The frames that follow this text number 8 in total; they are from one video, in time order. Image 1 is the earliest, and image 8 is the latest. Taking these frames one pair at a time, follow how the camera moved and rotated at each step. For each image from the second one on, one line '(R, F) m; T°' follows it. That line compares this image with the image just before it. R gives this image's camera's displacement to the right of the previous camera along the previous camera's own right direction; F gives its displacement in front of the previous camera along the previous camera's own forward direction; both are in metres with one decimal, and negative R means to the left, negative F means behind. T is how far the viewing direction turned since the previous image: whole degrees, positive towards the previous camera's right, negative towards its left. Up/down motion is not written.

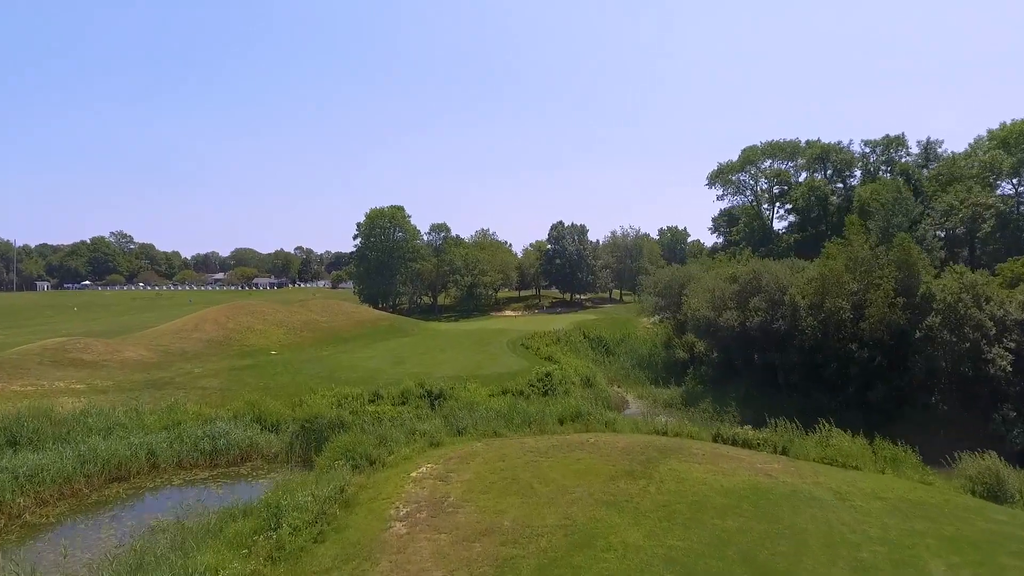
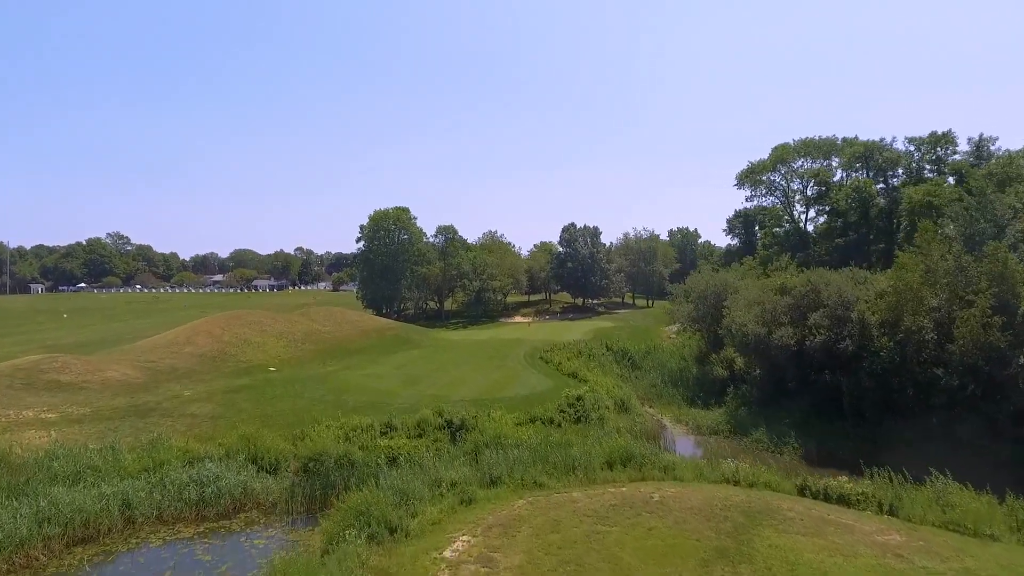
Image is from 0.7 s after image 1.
(-1.0, +2.7) m; 0°
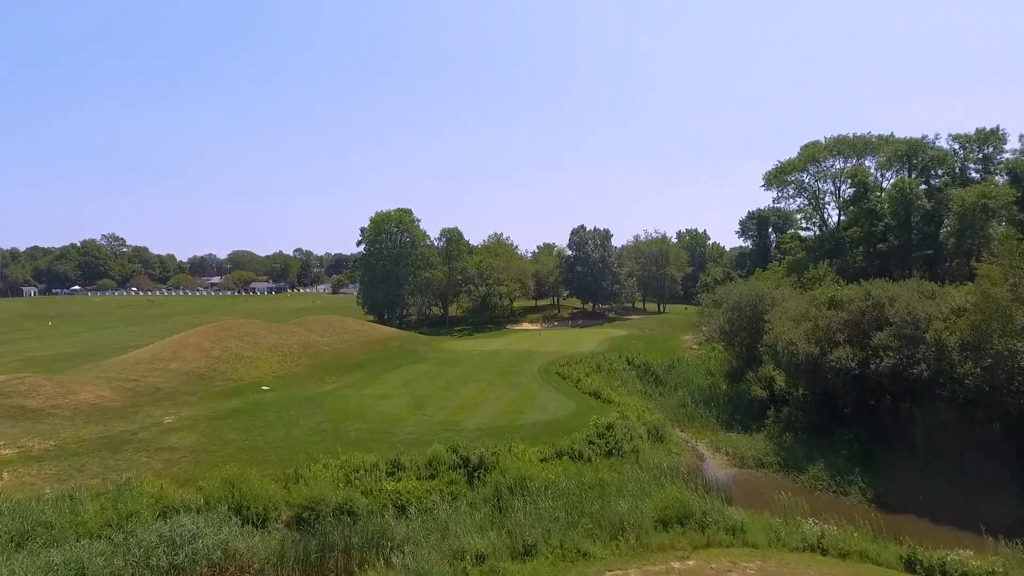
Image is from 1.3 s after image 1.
(-0.7, +2.6) m; 0°
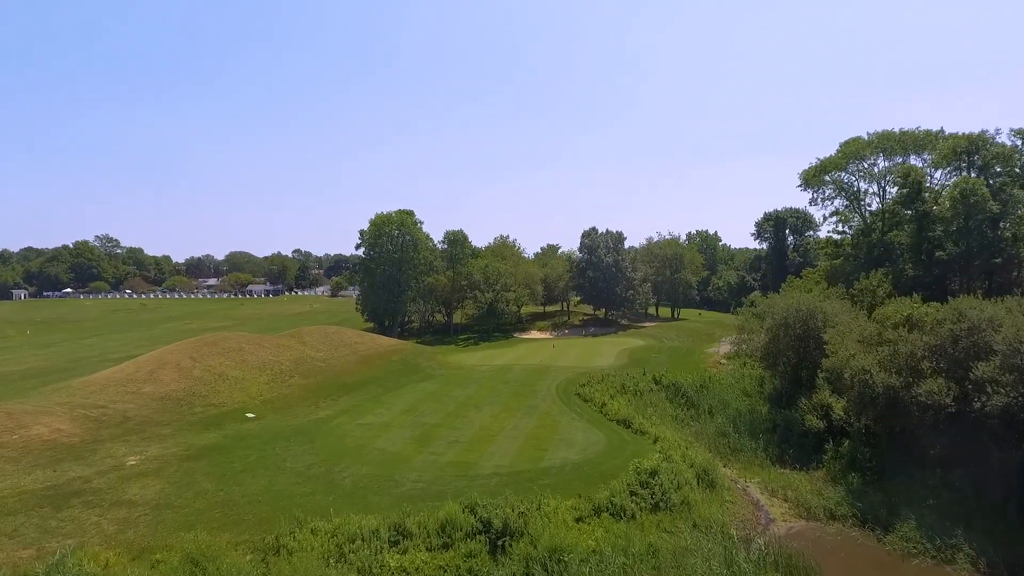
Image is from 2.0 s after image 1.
(-0.7, +3.2) m; 0°
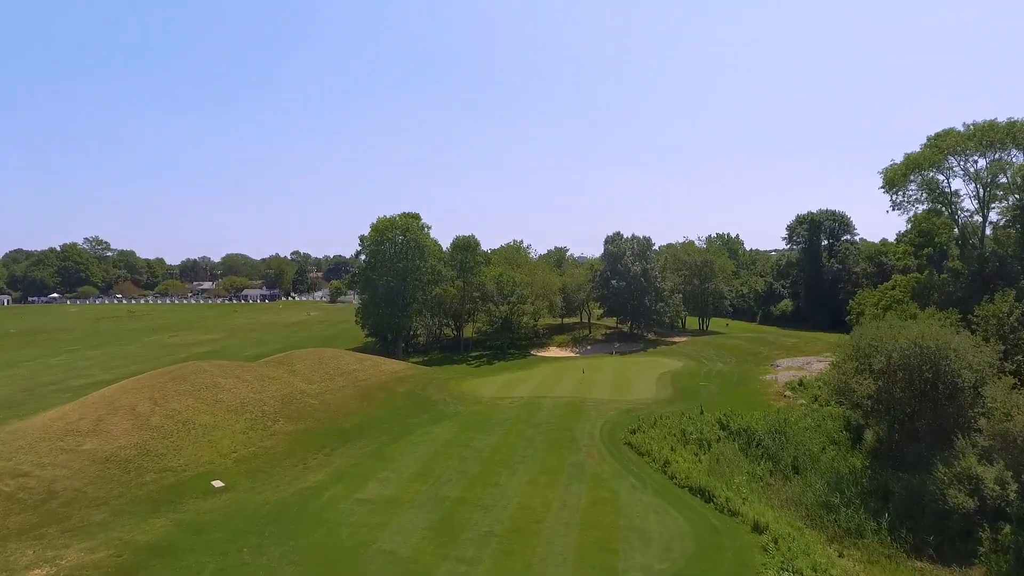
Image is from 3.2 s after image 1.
(-1.3, +5.4) m; 0°
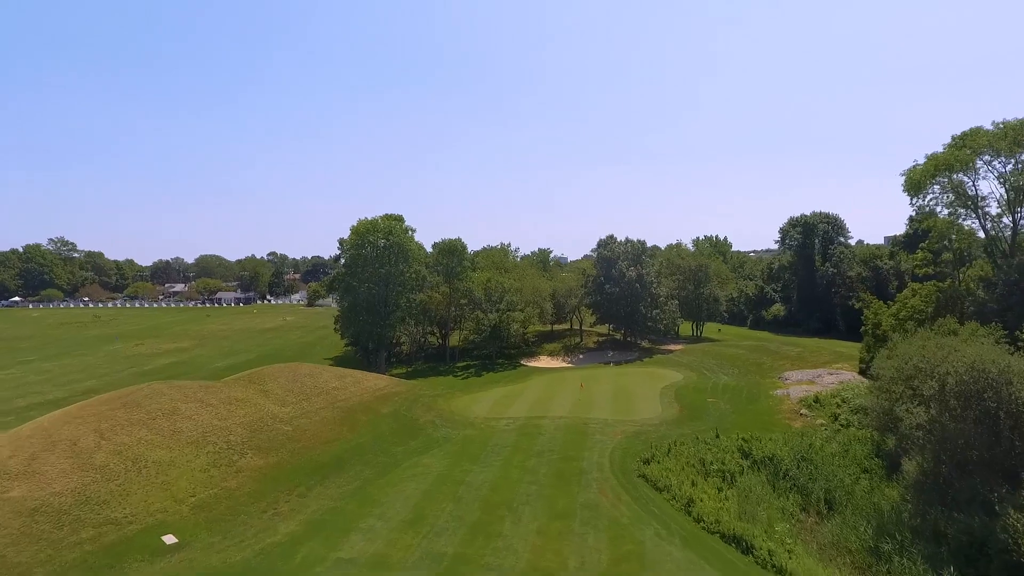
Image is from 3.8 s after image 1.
(-0.7, +2.6) m; +2°
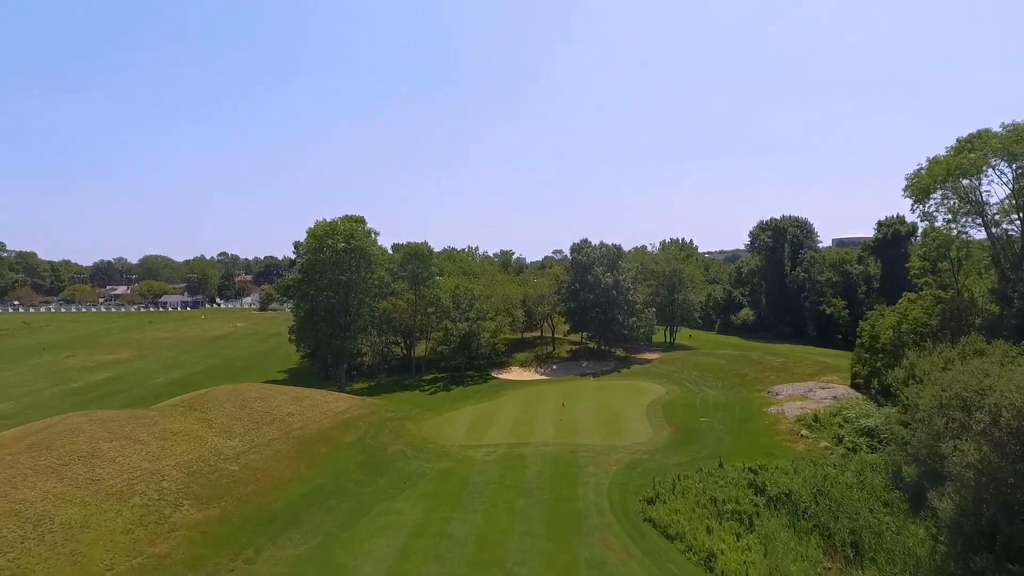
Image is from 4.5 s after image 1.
(-0.8, +2.9) m; +4°
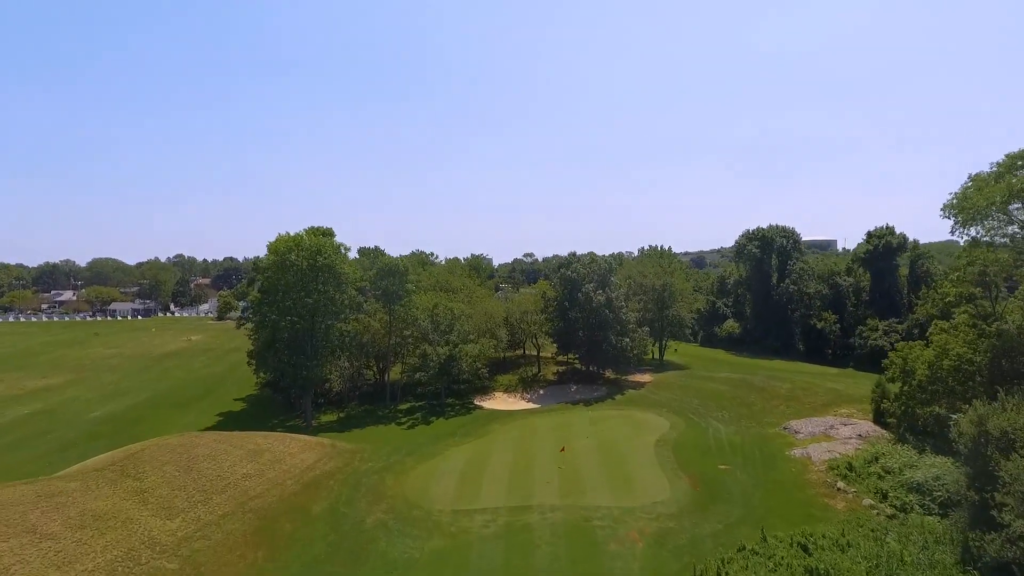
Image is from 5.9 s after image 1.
(-1.2, +3.8) m; +3°
